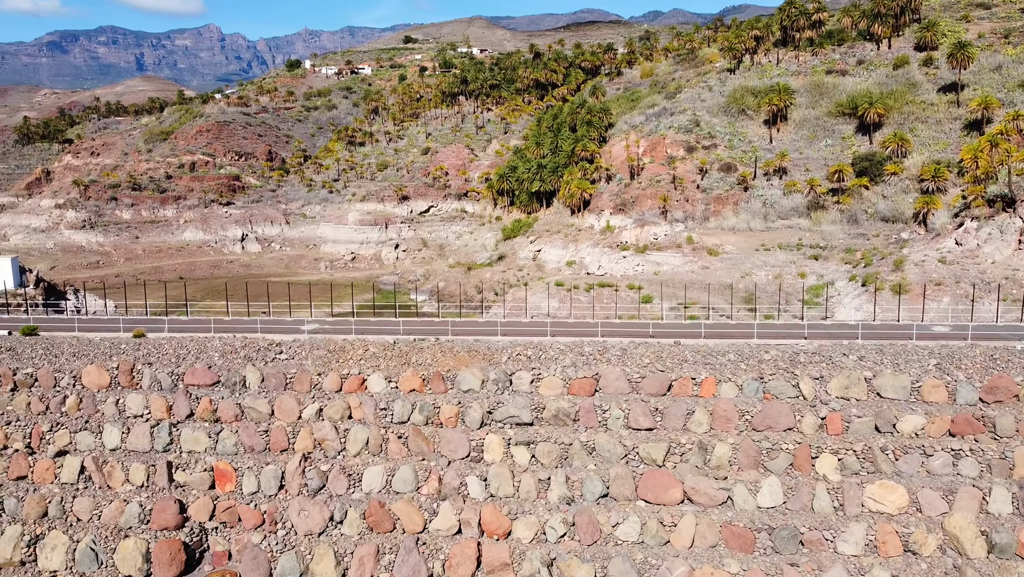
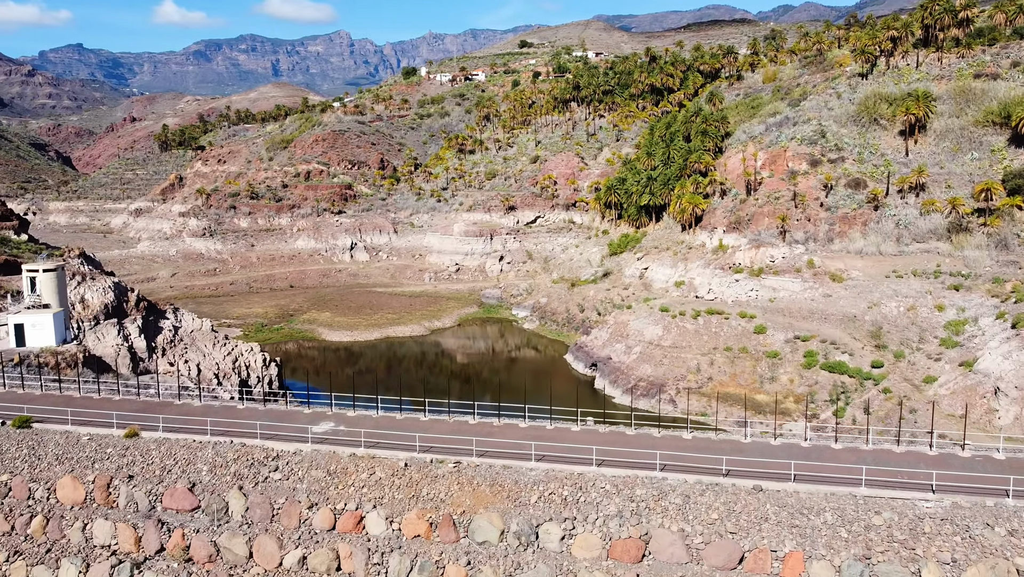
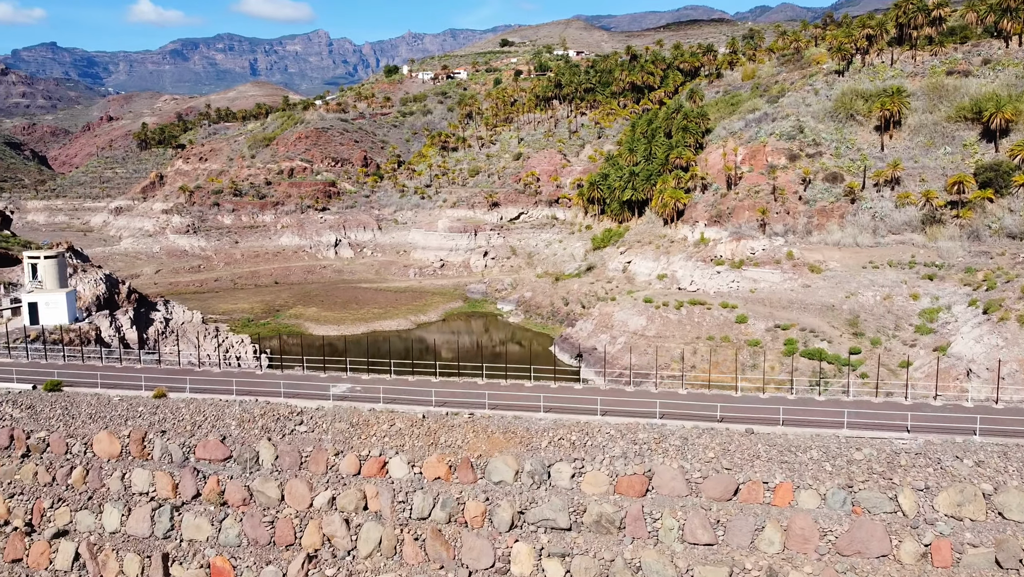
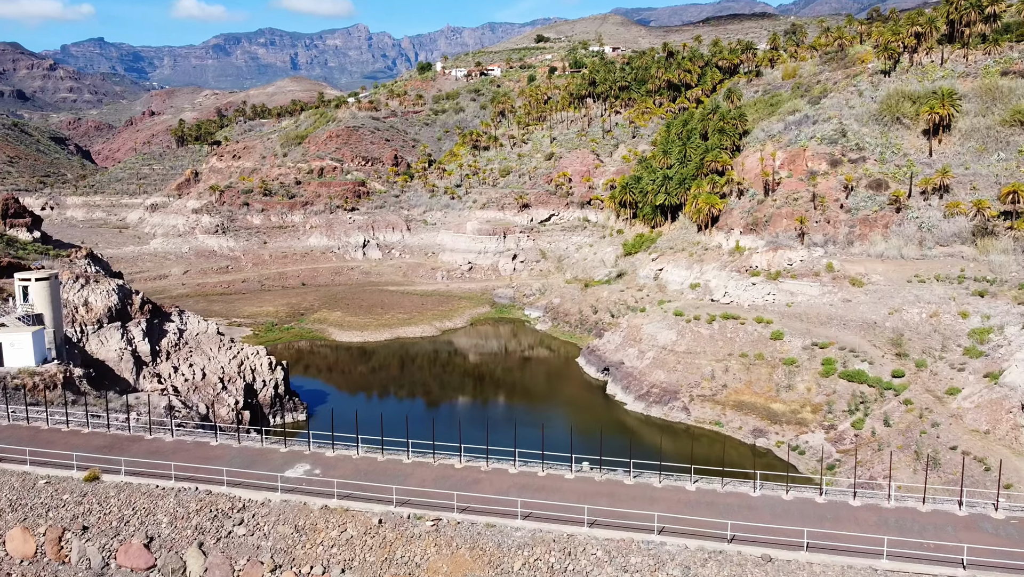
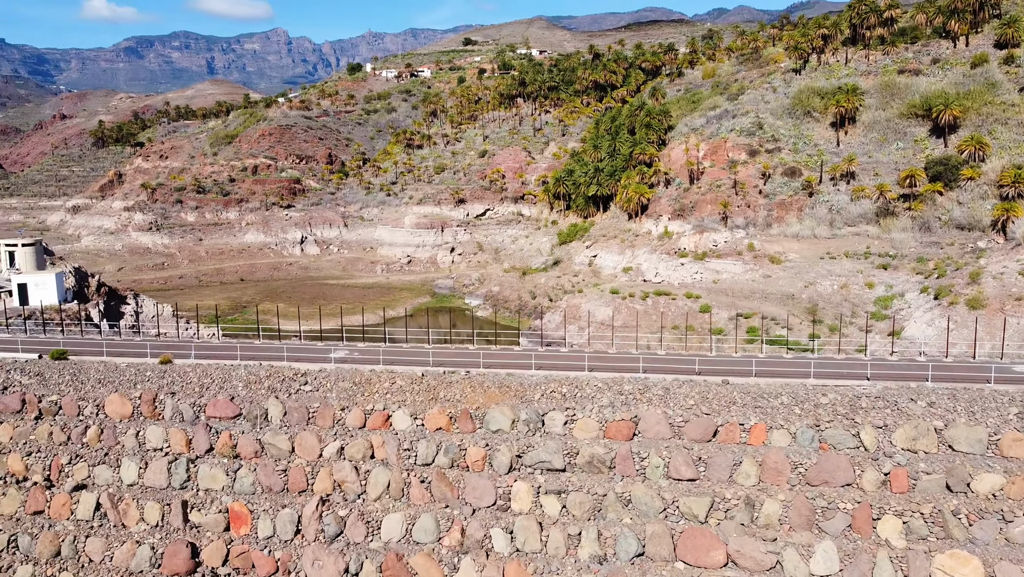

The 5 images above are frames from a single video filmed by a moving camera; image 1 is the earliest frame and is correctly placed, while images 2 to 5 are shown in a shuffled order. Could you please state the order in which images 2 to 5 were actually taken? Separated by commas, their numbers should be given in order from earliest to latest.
5, 3, 2, 4
